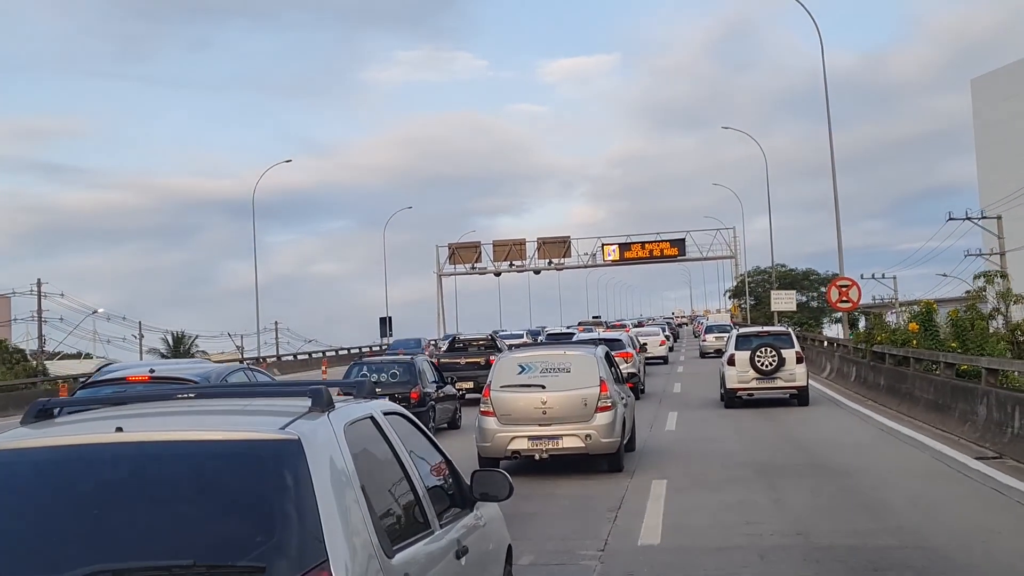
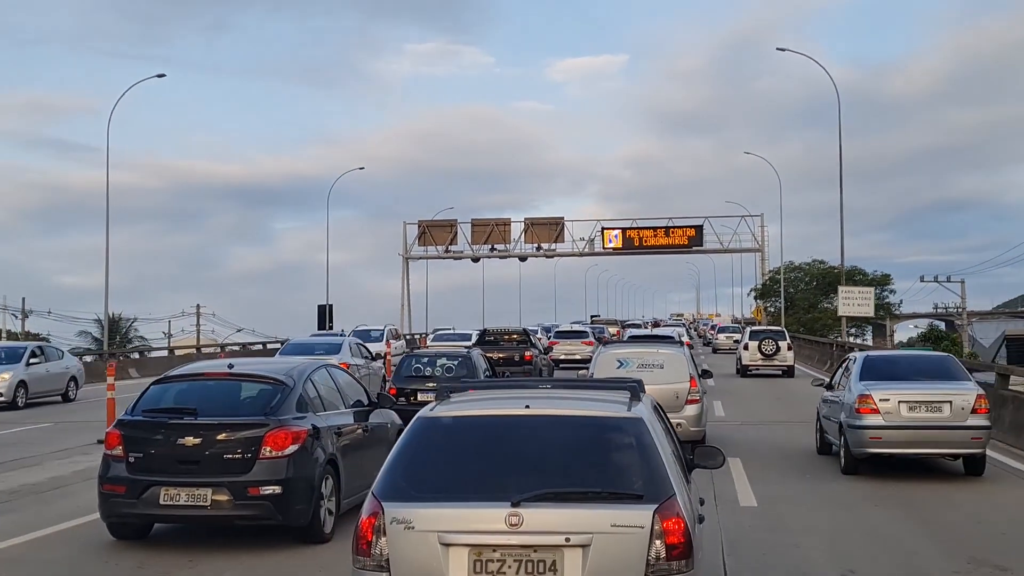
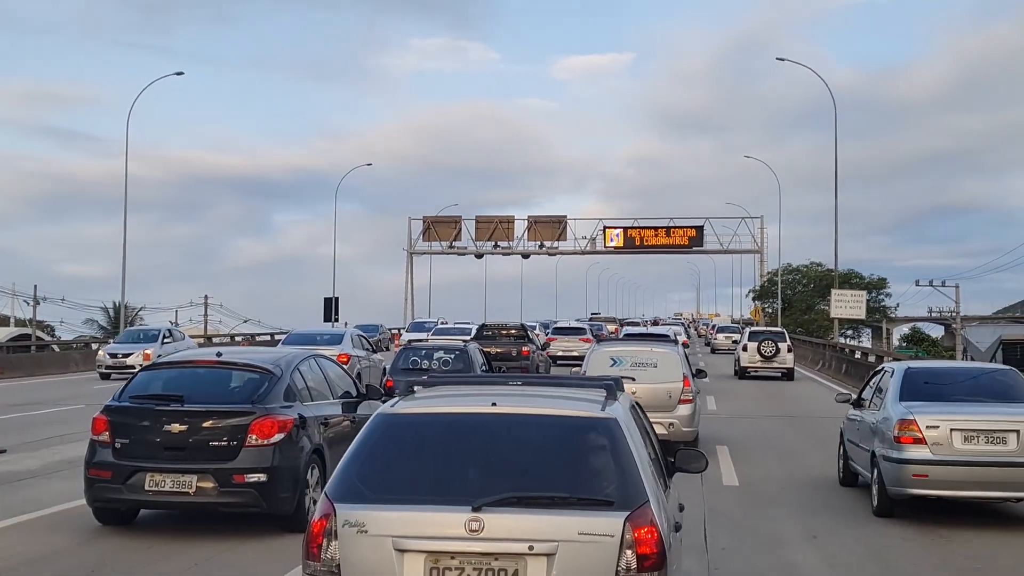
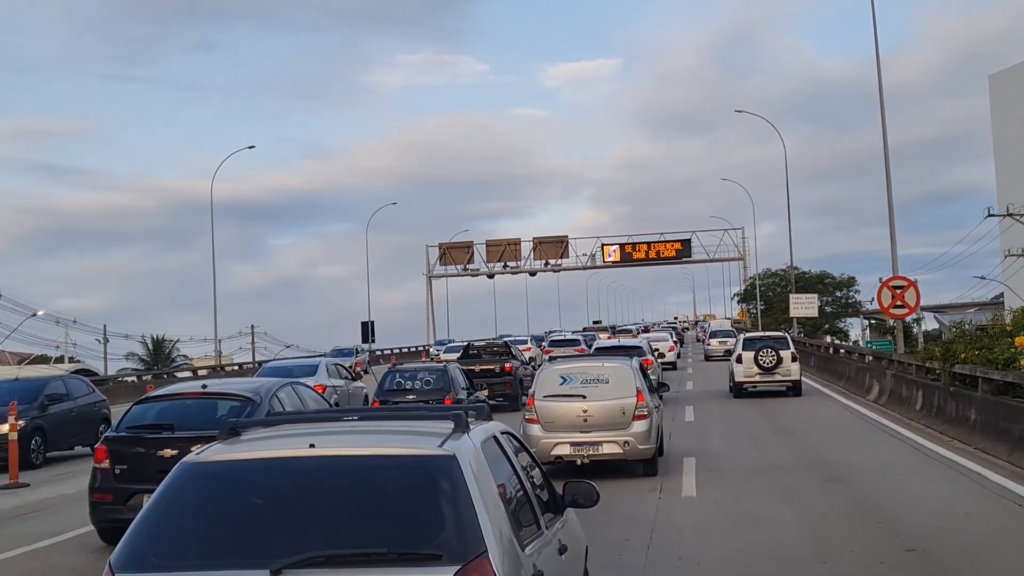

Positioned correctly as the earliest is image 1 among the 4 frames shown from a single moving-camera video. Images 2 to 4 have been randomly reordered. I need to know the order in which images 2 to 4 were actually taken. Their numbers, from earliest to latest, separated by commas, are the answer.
4, 3, 2
